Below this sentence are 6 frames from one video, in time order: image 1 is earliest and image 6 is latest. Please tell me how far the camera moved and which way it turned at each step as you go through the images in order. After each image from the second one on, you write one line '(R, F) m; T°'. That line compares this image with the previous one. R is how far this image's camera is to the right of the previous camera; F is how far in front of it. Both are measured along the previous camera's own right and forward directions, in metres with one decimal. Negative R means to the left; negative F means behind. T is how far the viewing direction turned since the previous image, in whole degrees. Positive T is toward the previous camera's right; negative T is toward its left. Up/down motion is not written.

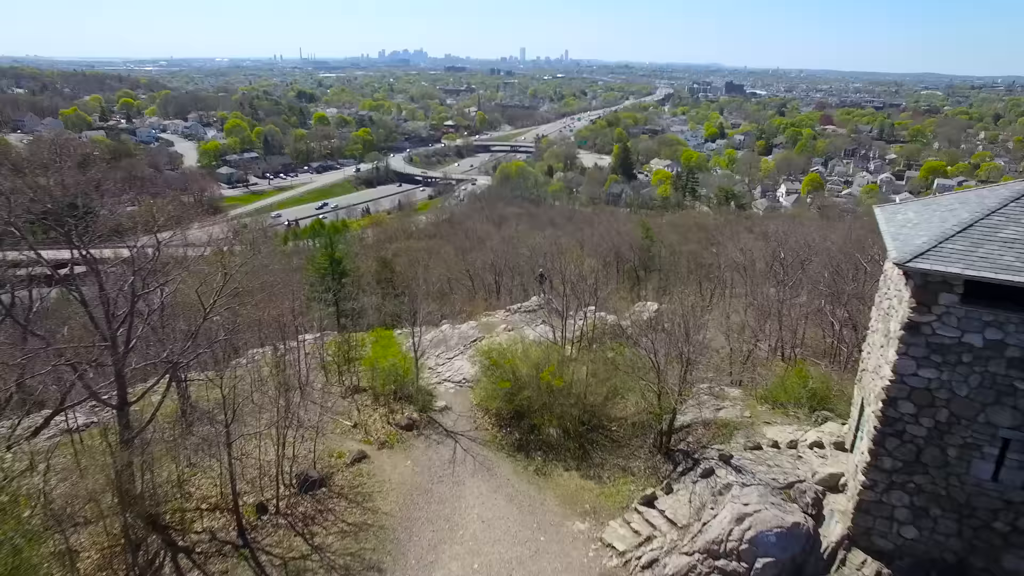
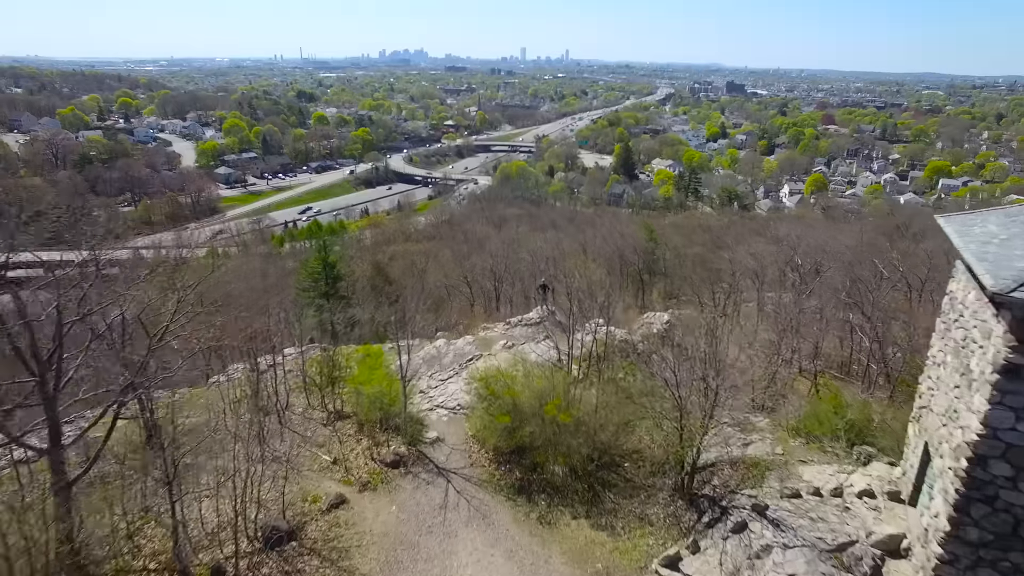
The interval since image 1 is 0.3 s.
(0.0, +0.7) m; 0°
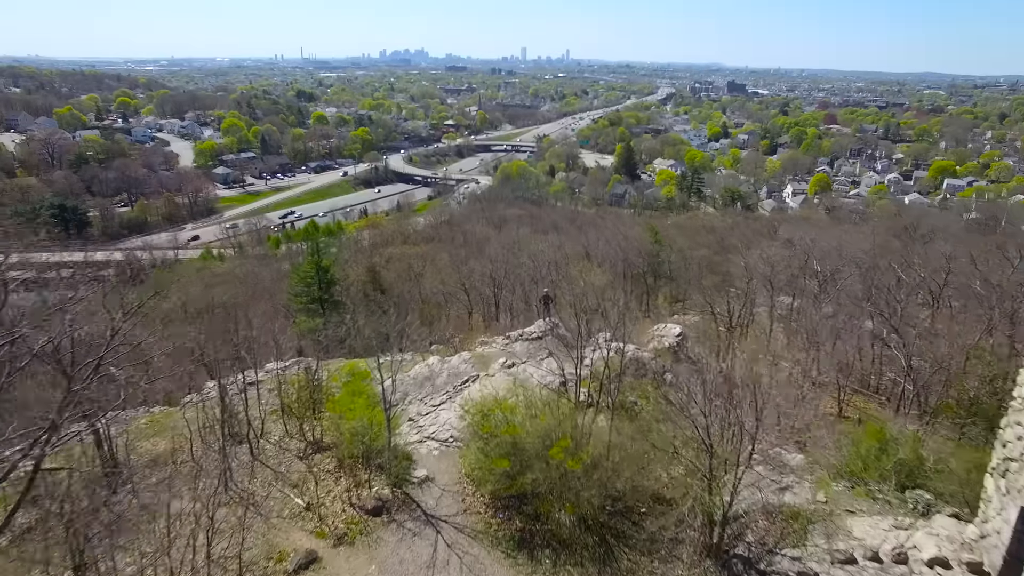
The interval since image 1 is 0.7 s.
(0.0, +0.7) m; 0°
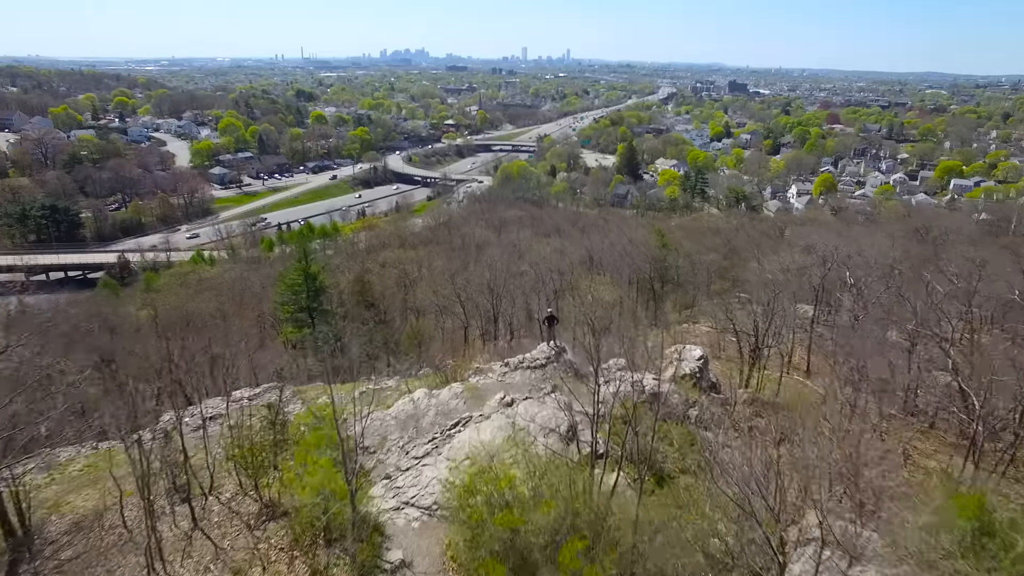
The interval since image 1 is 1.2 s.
(0.0, +1.1) m; 0°
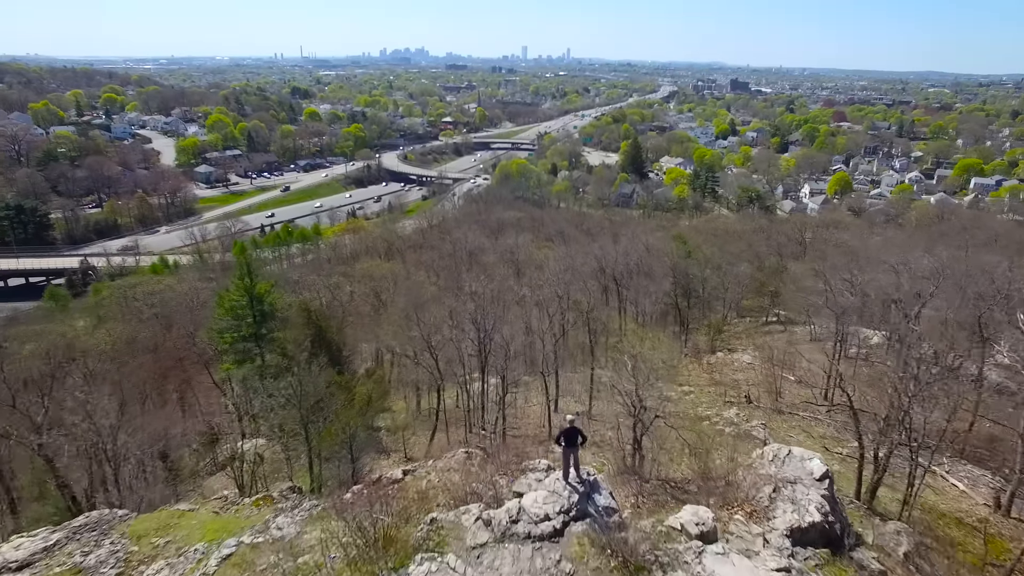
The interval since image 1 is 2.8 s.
(+0.1, +3.6) m; 0°
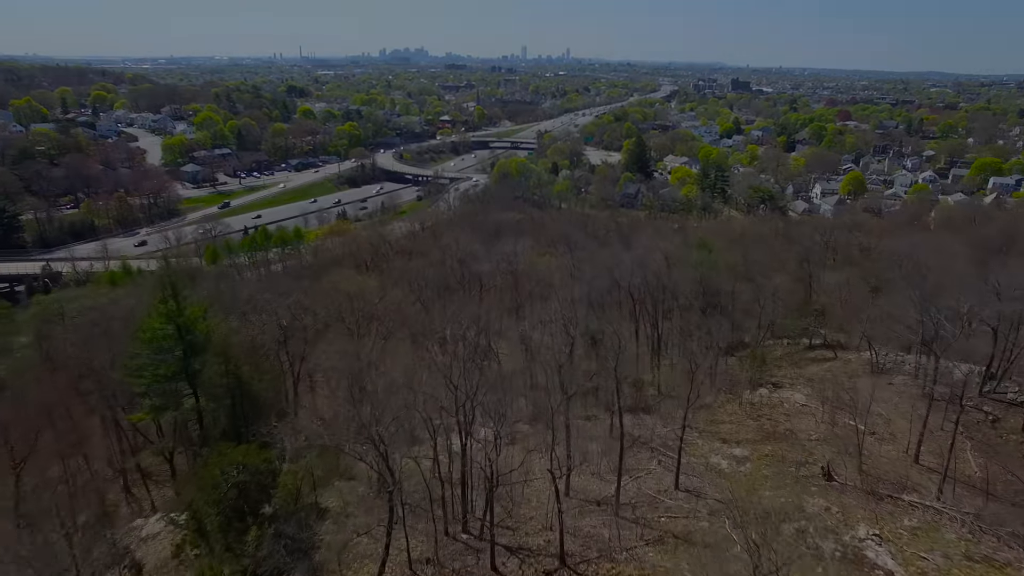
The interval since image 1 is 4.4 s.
(+0.1, +3.0) m; 0°
